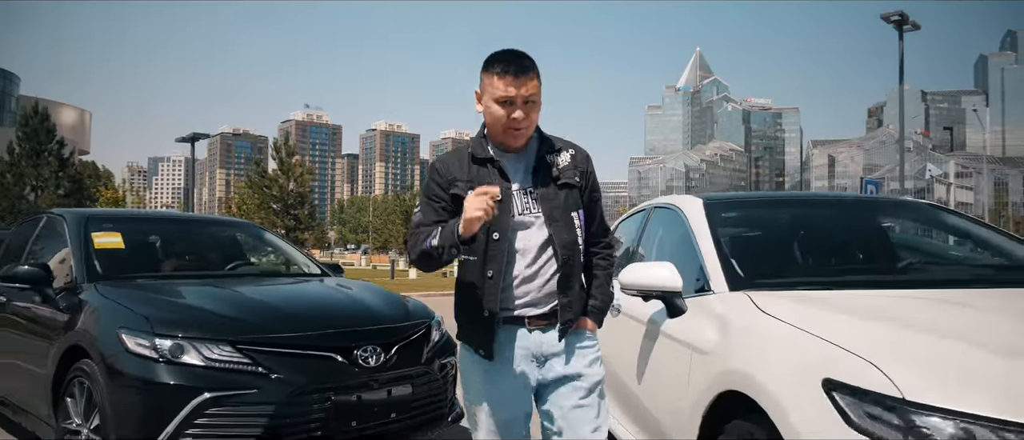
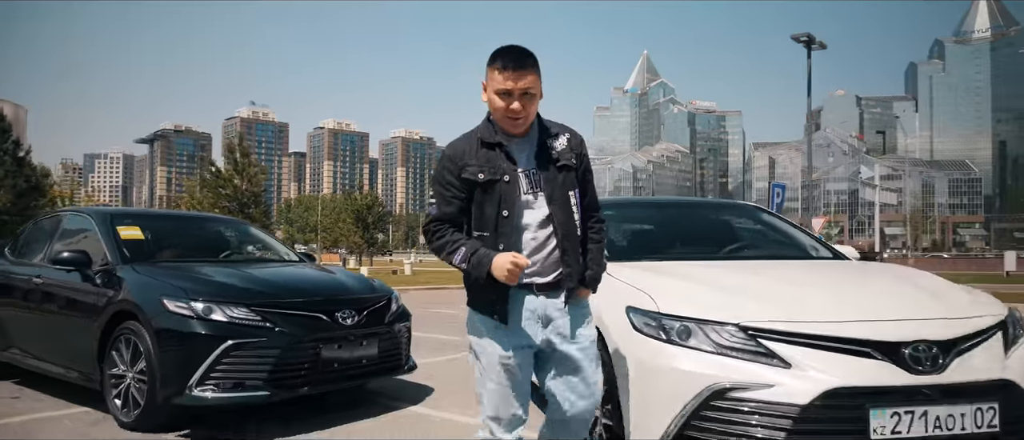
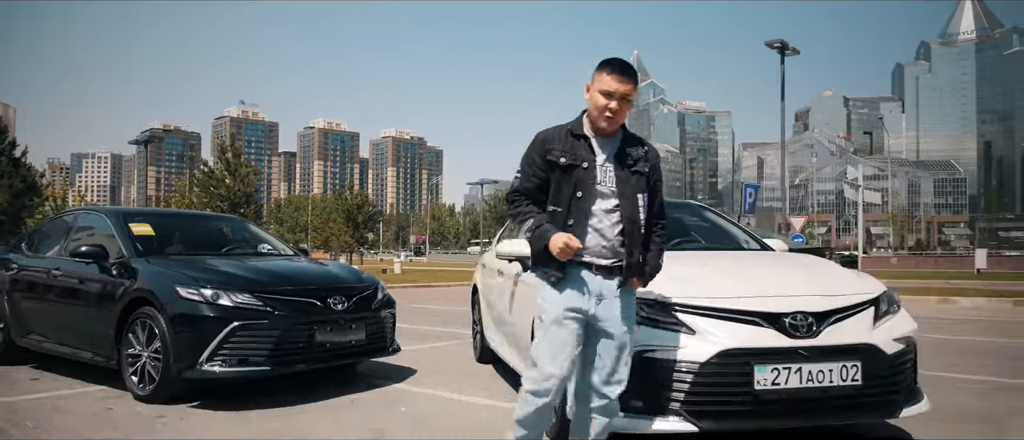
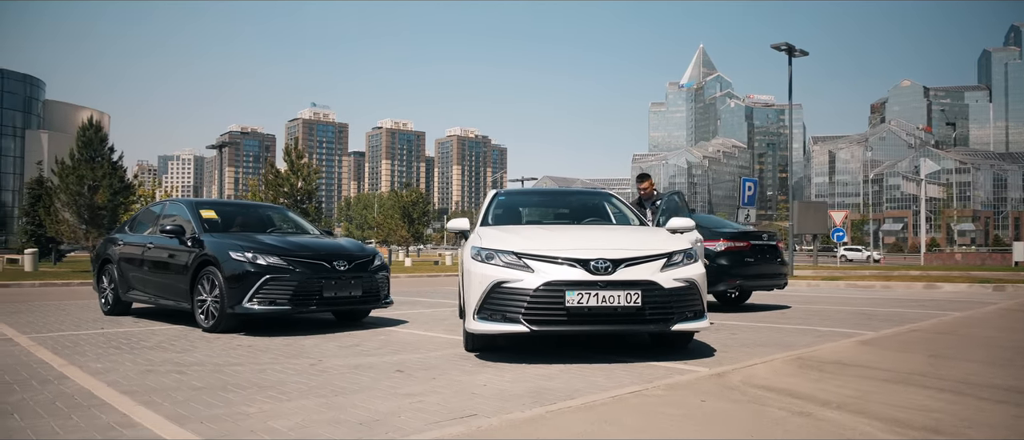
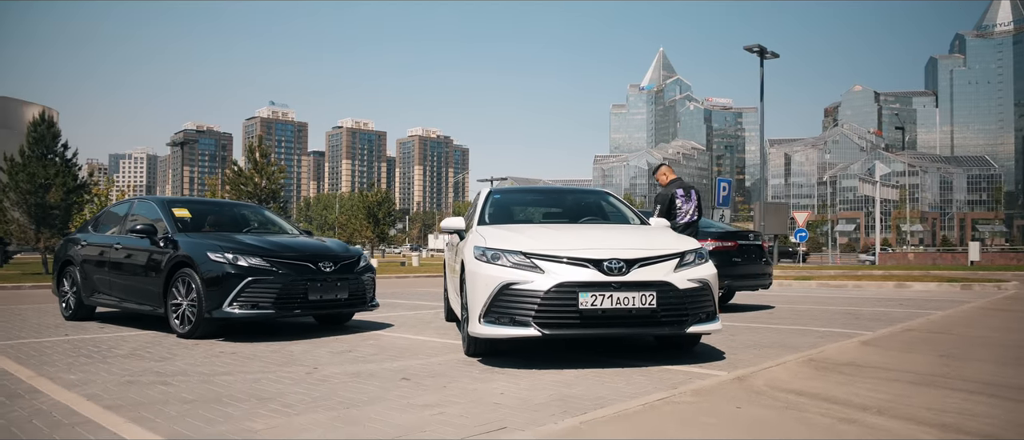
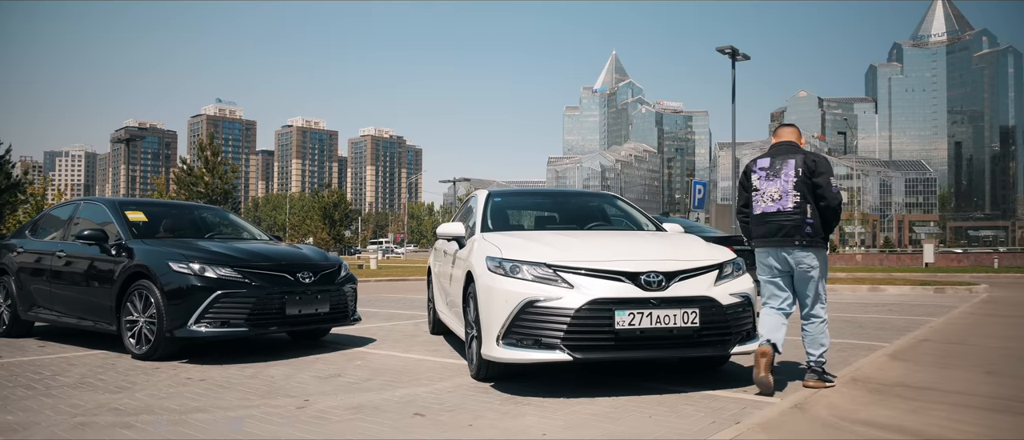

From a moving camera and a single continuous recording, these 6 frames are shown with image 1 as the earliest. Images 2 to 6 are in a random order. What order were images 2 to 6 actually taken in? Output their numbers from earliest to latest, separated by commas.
2, 3, 6, 5, 4
